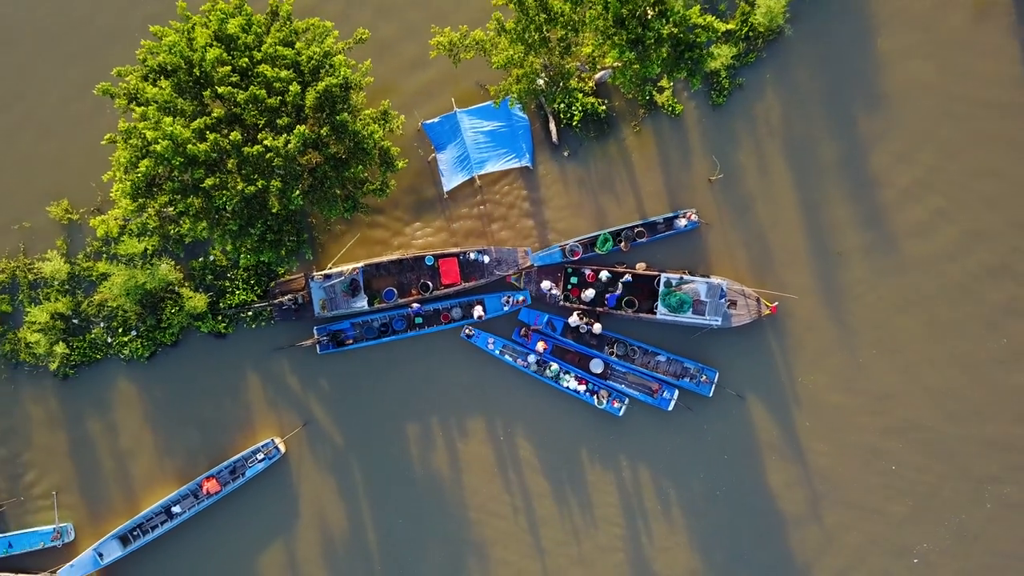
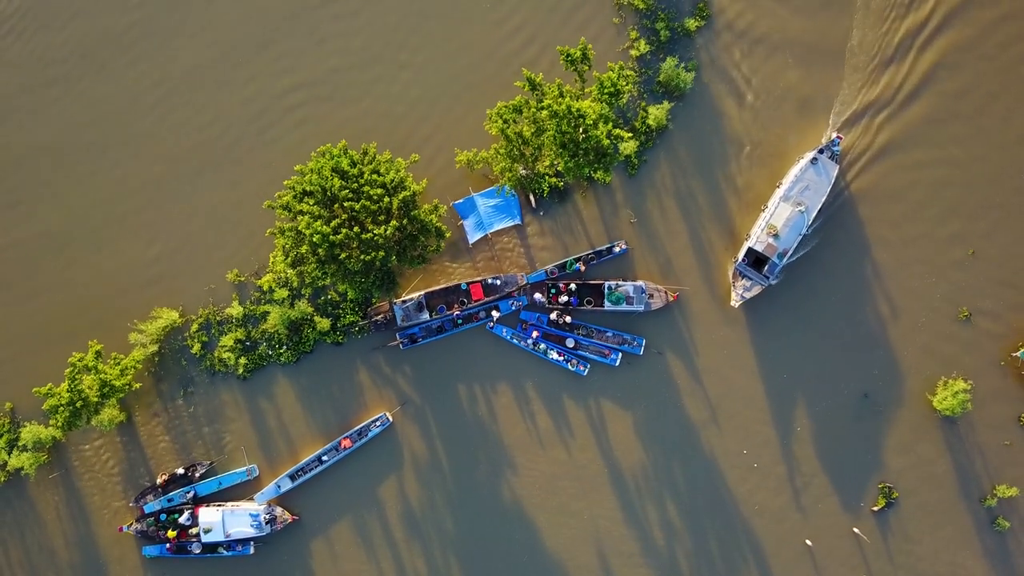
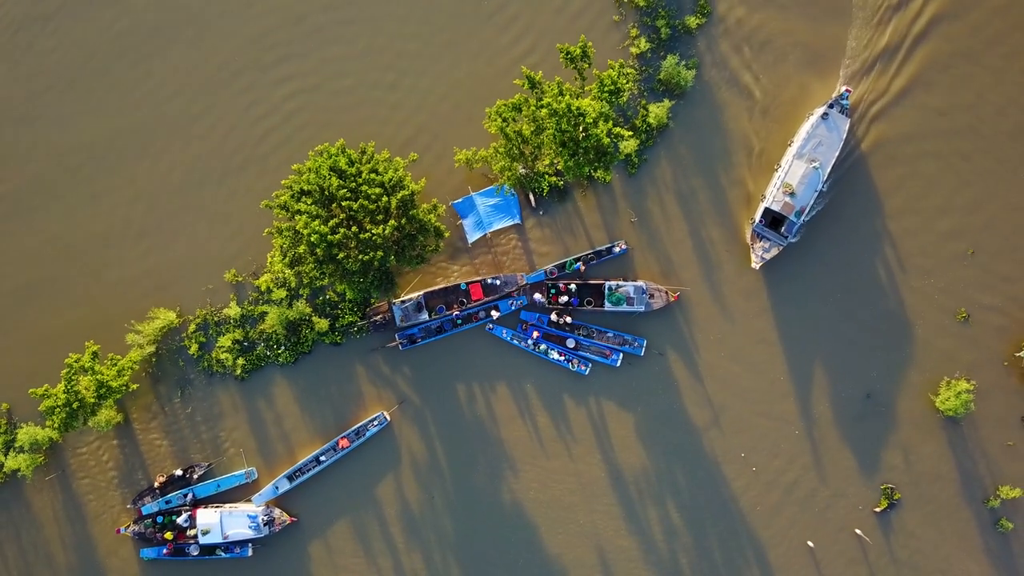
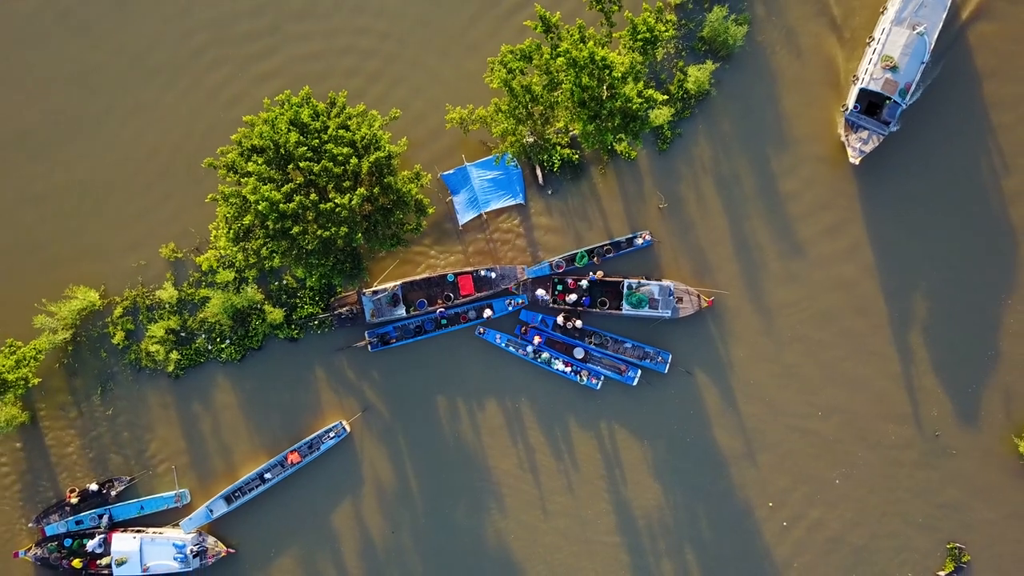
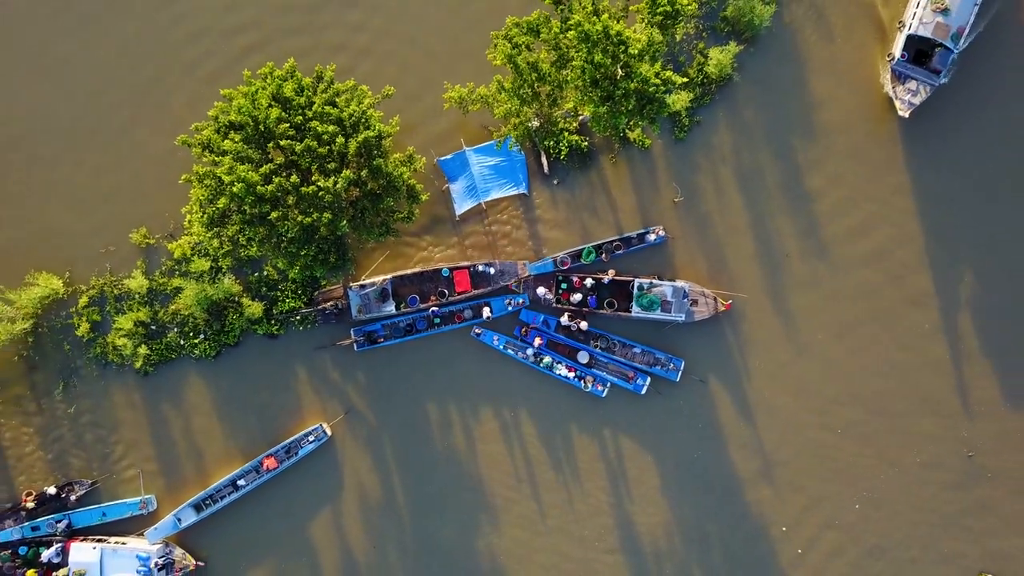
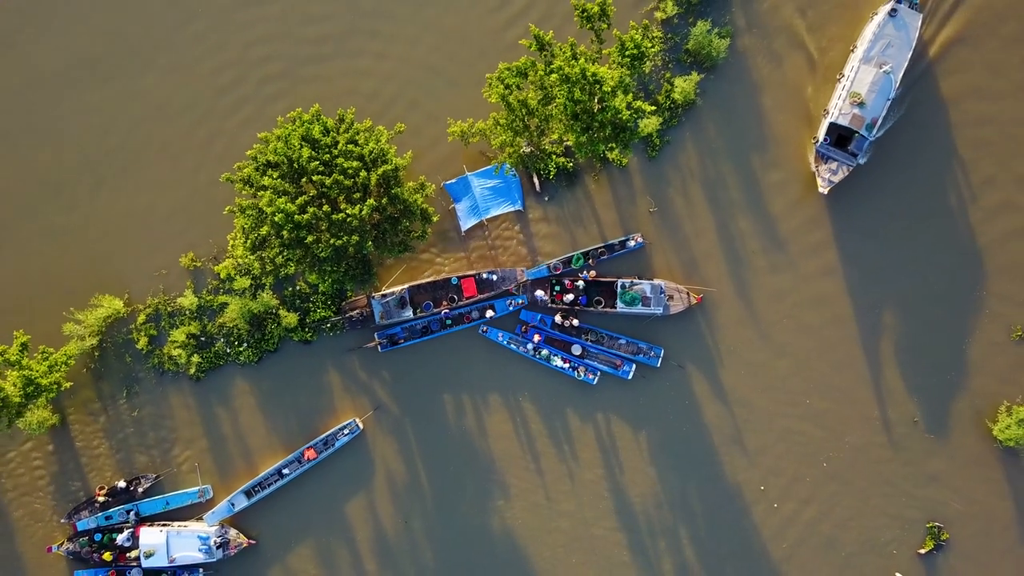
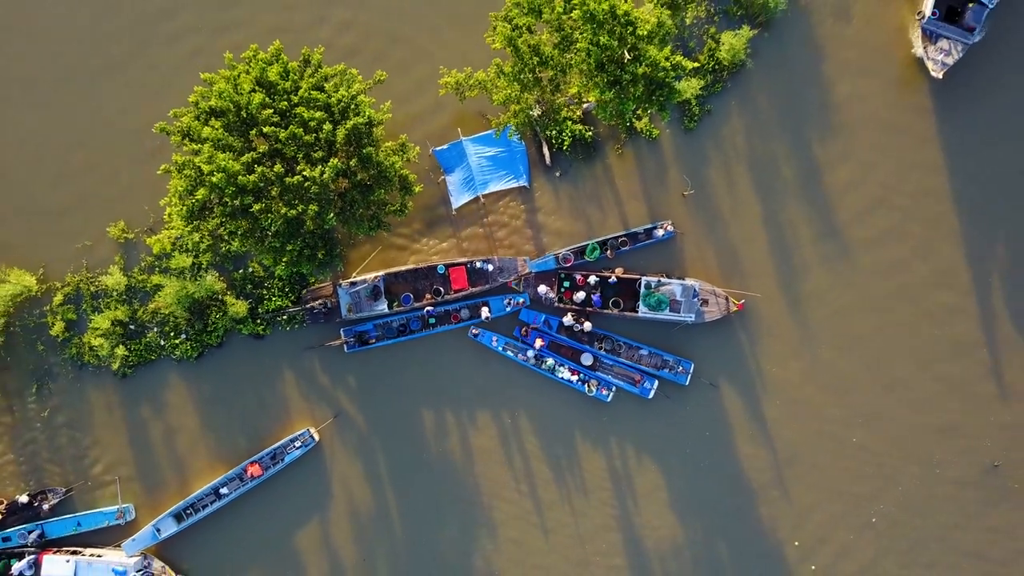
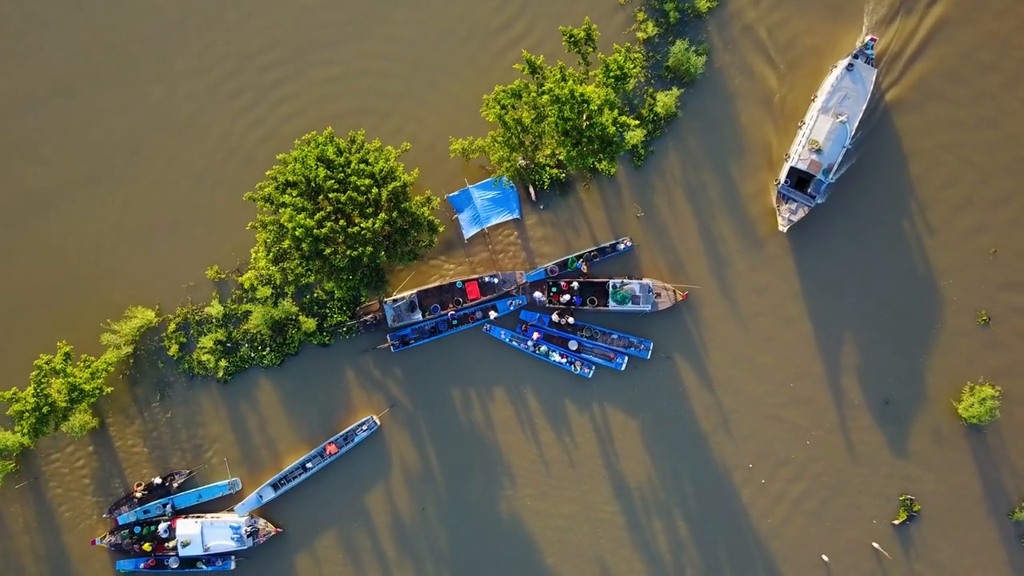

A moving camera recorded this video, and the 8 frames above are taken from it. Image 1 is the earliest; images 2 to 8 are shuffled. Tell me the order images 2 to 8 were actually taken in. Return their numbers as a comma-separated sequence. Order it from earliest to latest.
7, 5, 4, 6, 8, 3, 2
